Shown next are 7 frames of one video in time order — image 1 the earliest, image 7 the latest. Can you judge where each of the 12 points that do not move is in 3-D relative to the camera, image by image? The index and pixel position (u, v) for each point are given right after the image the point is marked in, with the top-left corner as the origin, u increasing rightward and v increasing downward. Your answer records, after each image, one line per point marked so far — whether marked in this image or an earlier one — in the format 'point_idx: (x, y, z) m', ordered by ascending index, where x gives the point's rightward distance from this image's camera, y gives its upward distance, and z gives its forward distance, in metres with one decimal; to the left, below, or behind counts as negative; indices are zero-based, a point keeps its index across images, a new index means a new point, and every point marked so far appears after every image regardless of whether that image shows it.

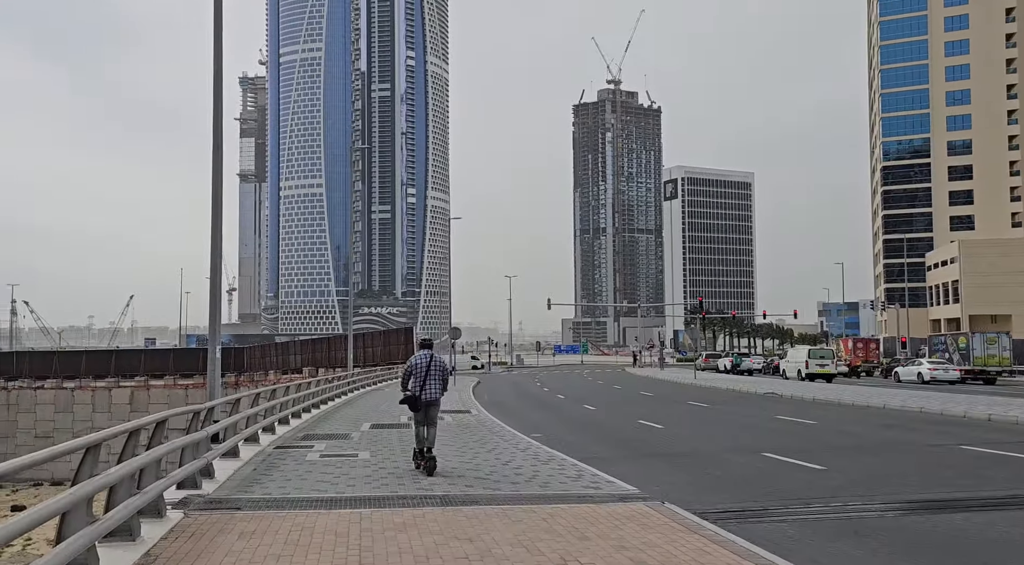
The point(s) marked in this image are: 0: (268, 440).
0: (-4.1, -2.6, +13.9) m
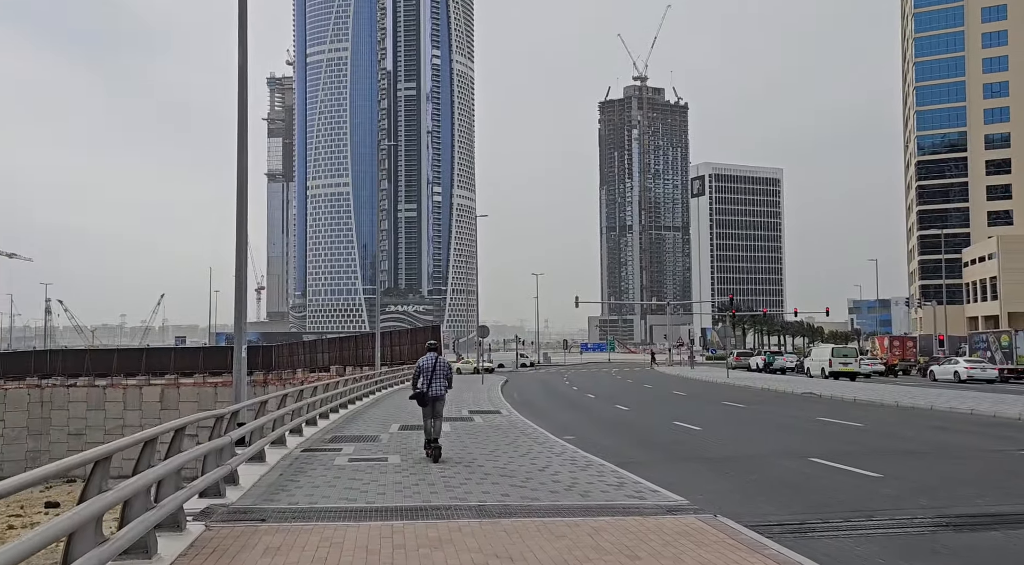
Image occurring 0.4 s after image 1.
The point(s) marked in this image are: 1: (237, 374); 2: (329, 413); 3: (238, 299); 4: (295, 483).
0: (-3.5, -2.6, +13.5) m
1: (-4.2, -1.4, +12.6) m
2: (-4.3, -3.0, +19.8) m
3: (-4.2, -0.3, +12.9) m
4: (-2.4, -2.2, +9.3) m
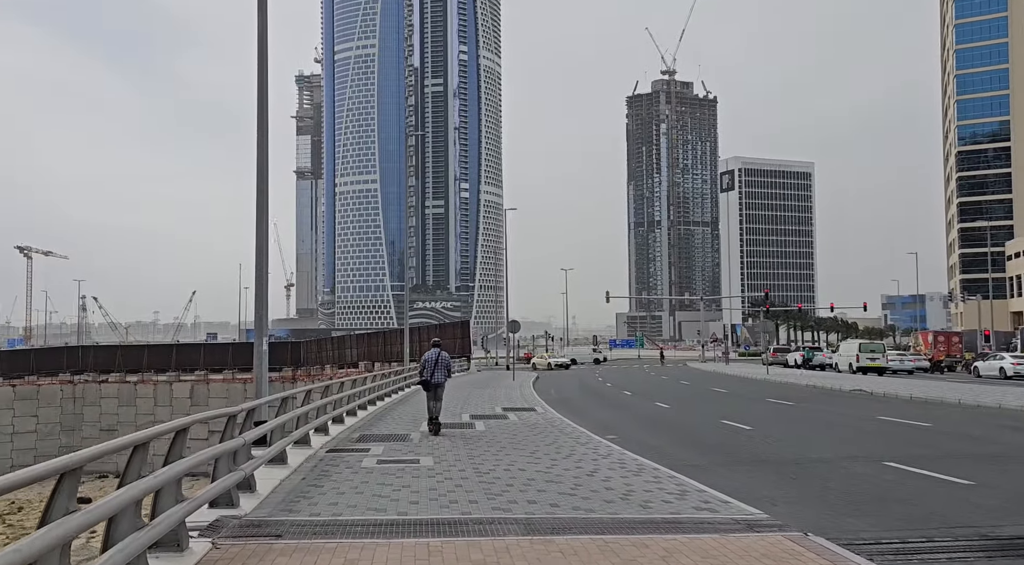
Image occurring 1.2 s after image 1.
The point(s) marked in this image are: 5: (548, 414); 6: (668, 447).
0: (-2.9, -2.4, +12.7) m
1: (-3.6, -1.3, +11.8) m
2: (-3.5, -2.8, +19.0) m
3: (-3.6, -0.1, +12.0) m
4: (-1.9, -2.1, +8.4) m
5: (+0.9, -3.0, +19.0) m
6: (+2.5, -2.6, +13.3) m
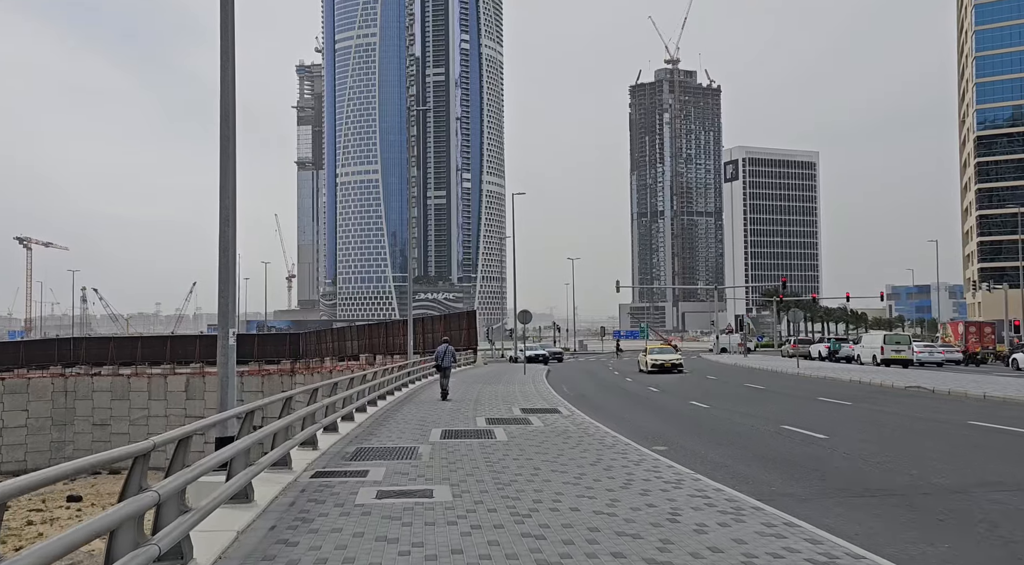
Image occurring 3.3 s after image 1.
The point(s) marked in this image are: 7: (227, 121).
0: (-2.5, -2.1, +10.1) m
1: (-3.2, -1.0, +9.2) m
2: (-3.1, -2.5, +16.4) m
3: (-3.2, +0.2, +9.4) m
4: (-1.5, -1.8, +5.8) m
5: (+1.3, -2.7, +16.4) m
6: (+2.9, -2.3, +10.7) m
7: (-3.4, +1.9, +10.1) m
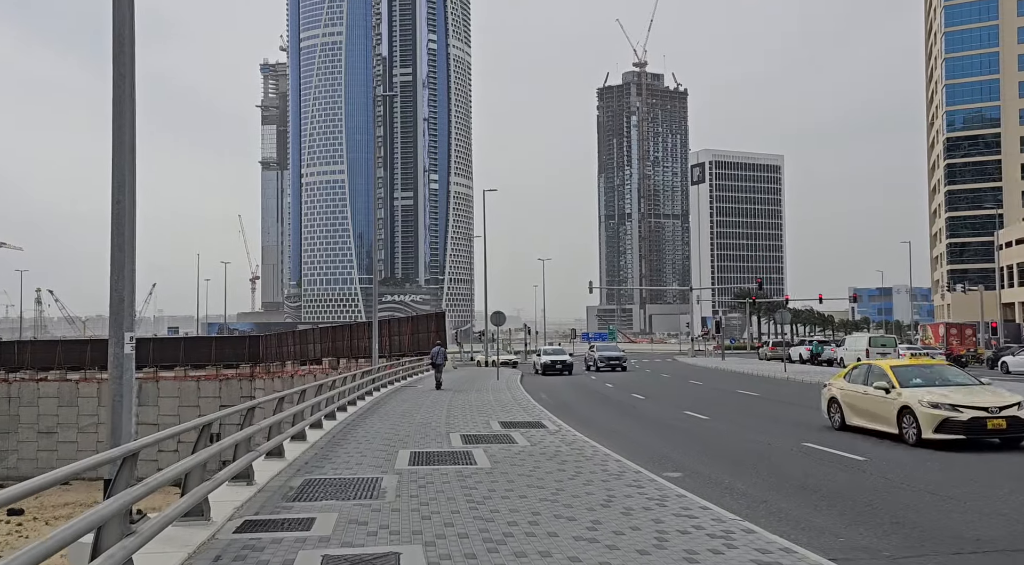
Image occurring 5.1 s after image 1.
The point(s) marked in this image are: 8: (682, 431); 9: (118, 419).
0: (-2.6, -2.0, +7.8) m
1: (-3.2, -0.9, +6.9) m
2: (-3.4, -2.4, +14.1) m
3: (-3.3, +0.3, +7.1) m
4: (-1.5, -1.7, +3.6) m
5: (+1.0, -2.6, +14.3) m
6: (+2.8, -2.3, +8.6) m
7: (-3.5, +2.0, +7.8) m
8: (+3.3, -2.8, +16.1) m
9: (-3.2, -1.0, +6.8) m
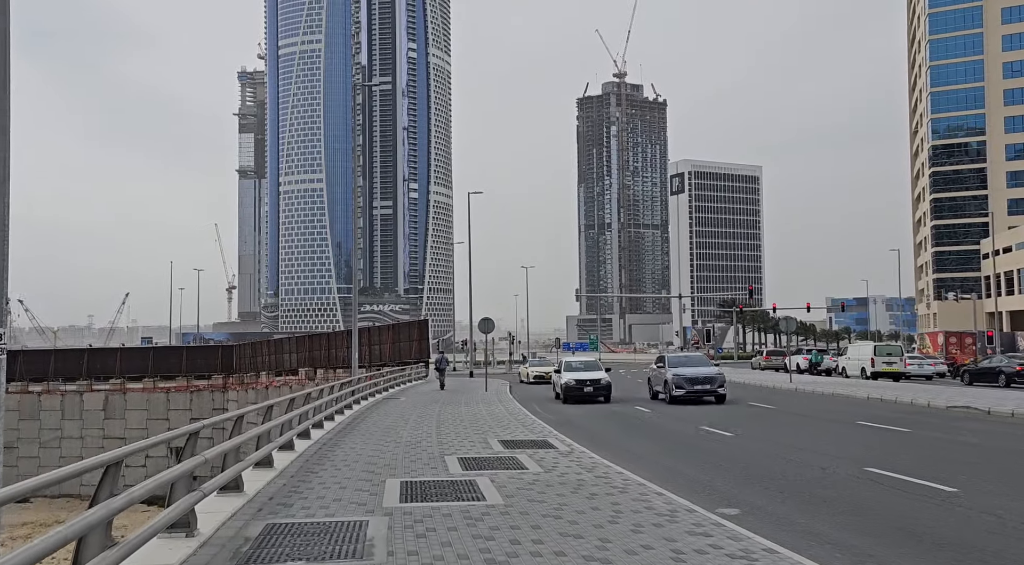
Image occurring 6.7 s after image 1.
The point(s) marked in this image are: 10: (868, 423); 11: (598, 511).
0: (-2.3, -1.9, +5.6) m
1: (-3.0, -0.8, +4.7) m
2: (-3.3, -2.4, +11.9) m
3: (-3.0, +0.4, +4.9) m
4: (-1.1, -1.6, +1.5) m
5: (+1.0, -2.5, +12.2) m
6: (+3.0, -2.1, +6.6) m
7: (-3.3, +2.2, +5.7) m
8: (+3.3, -2.8, +14.0) m
9: (-2.9, -0.9, +4.6) m
10: (+7.4, -2.9, +17.7) m
11: (+0.8, -2.2, +8.0) m
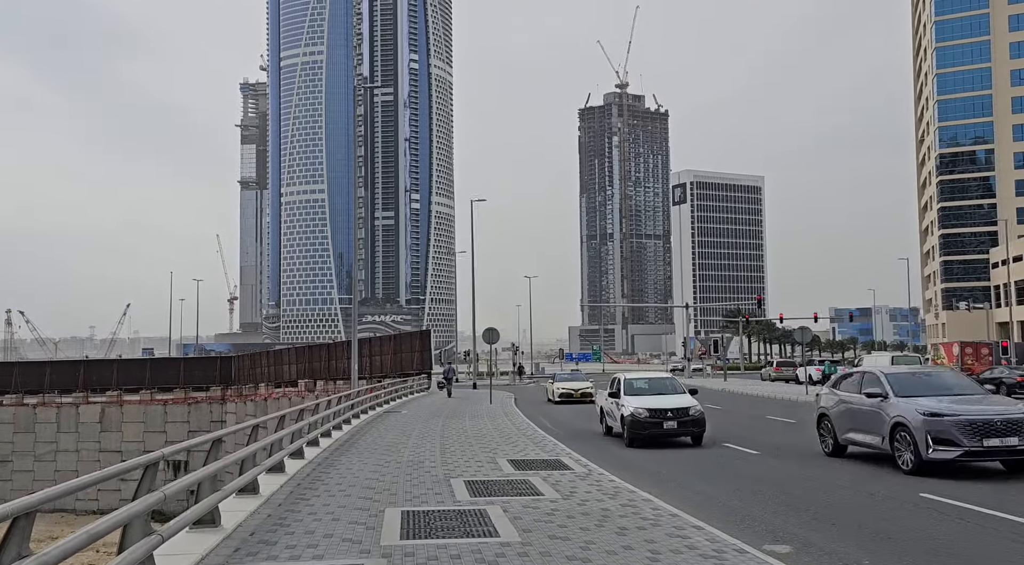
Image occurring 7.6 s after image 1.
0: (-2.2, -1.9, +4.5) m
1: (-2.8, -0.7, +3.6) m
2: (-3.2, -2.4, +10.8) m
3: (-2.9, +0.4, +3.9) m
4: (-1.0, -1.5, +0.3) m
5: (+1.2, -2.6, +11.1) m
6: (+3.2, -2.1, +5.4) m
7: (-3.1, +2.2, +4.6) m
8: (+3.5, -2.9, +12.9) m
9: (-2.8, -0.8, +3.5) m
10: (+7.5, -3.0, +16.5) m
11: (+0.9, -2.2, +6.9) m
